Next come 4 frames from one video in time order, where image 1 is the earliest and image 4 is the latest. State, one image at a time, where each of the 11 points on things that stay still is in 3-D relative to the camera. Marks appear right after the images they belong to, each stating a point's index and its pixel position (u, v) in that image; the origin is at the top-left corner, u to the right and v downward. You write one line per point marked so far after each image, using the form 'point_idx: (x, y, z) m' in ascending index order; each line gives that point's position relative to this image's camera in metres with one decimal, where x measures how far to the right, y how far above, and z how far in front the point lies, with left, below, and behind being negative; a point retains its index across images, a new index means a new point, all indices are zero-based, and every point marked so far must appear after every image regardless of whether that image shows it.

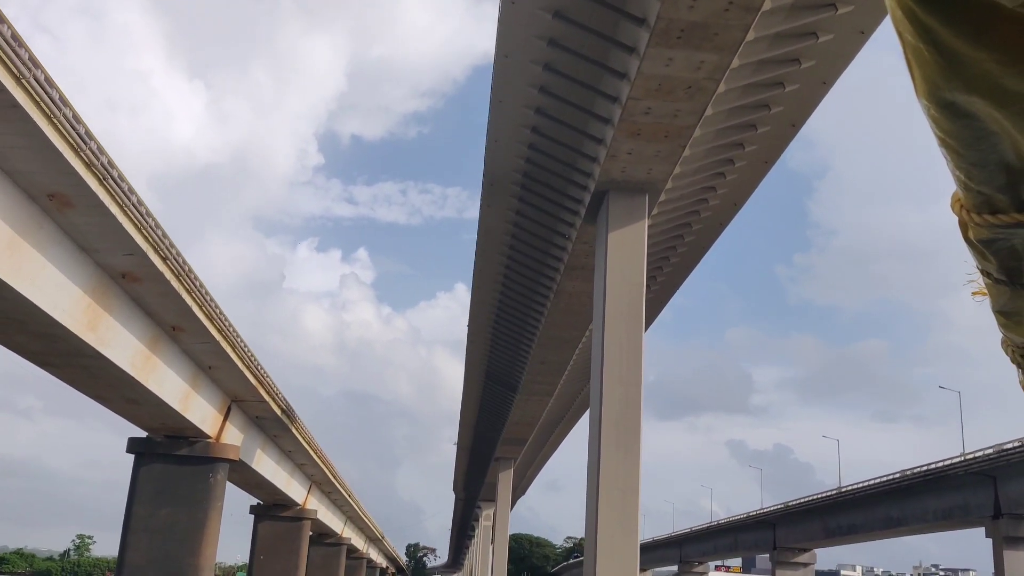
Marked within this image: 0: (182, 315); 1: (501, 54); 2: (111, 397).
0: (-5.1, -0.4, +16.7) m
1: (-0.2, +4.3, +19.6) m
2: (-6.9, -1.8, +18.4) m
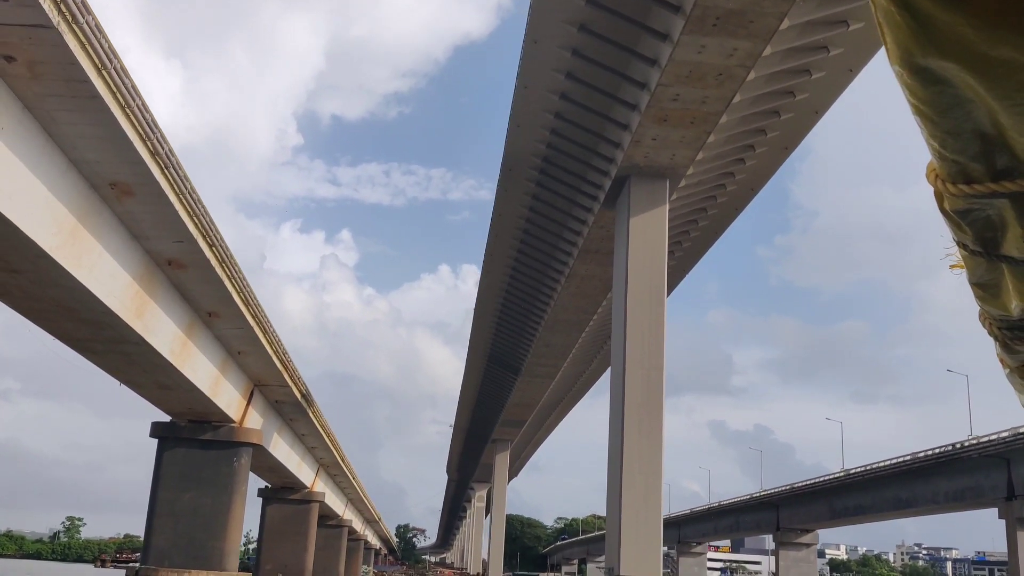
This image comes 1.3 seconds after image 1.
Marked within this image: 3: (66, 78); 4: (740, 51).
0: (-4.5, -0.2, +16.7) m
1: (+0.3, +4.5, +19.6) m
2: (-6.3, -1.6, +18.4) m
3: (-4.0, +1.9, +9.6) m
4: (+3.8, +3.9, +17.8) m
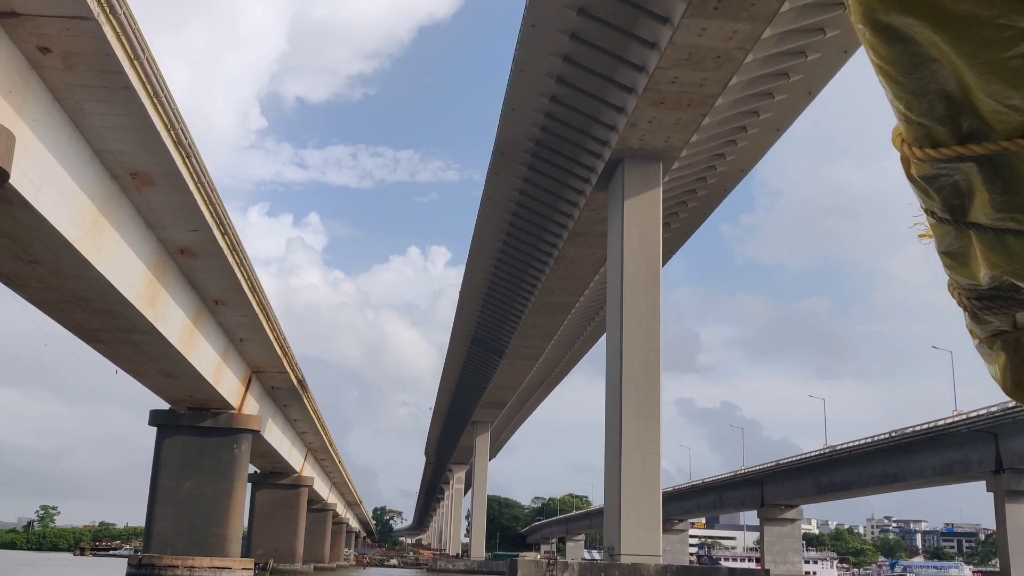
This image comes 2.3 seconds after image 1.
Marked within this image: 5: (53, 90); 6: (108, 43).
0: (-4.4, 0.0, +16.7) m
1: (+0.3, +4.8, +19.7) m
2: (-6.2, -1.4, +18.4) m
3: (-3.6, +1.9, +9.5) m
4: (+3.8, +4.2, +18.0) m
5: (-4.2, +1.8, +10.0) m
6: (-3.4, +2.1, +9.1) m
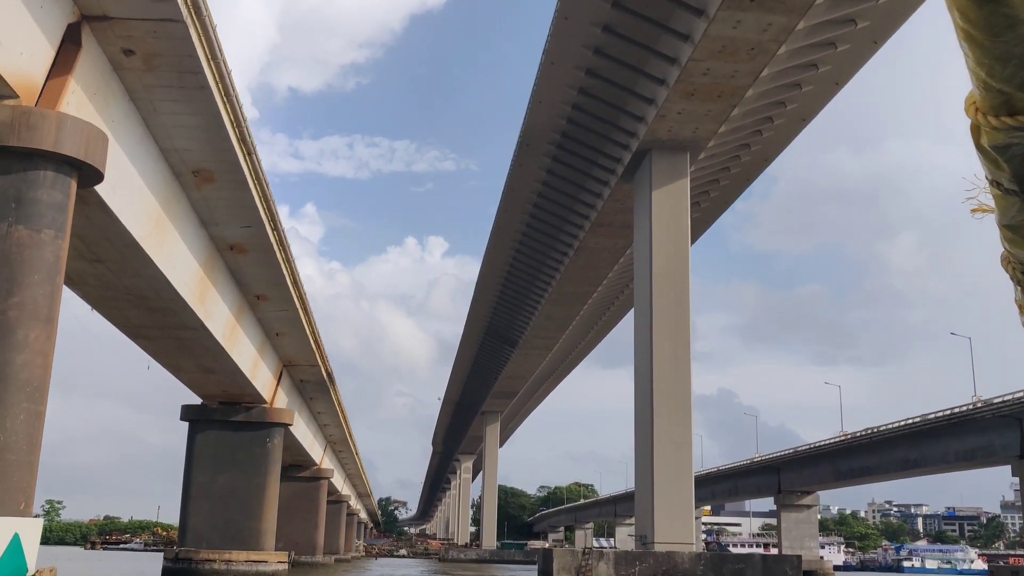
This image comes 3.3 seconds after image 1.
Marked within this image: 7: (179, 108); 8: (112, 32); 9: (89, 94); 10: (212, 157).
0: (-3.7, +0.1, +16.7) m
1: (+0.9, +5.0, +19.7) m
2: (-5.6, -1.3, +18.5) m
3: (-3.0, +1.9, +9.6) m
4: (+4.4, +4.4, +18.1) m
5: (-3.6, +1.8, +10.0) m
6: (-2.7, +2.1, +9.1) m
7: (-3.2, +1.7, +10.4) m
8: (-3.3, +2.1, +8.9) m
9: (-3.6, +1.6, +9.1) m
10: (-3.2, +1.4, +11.6) m
